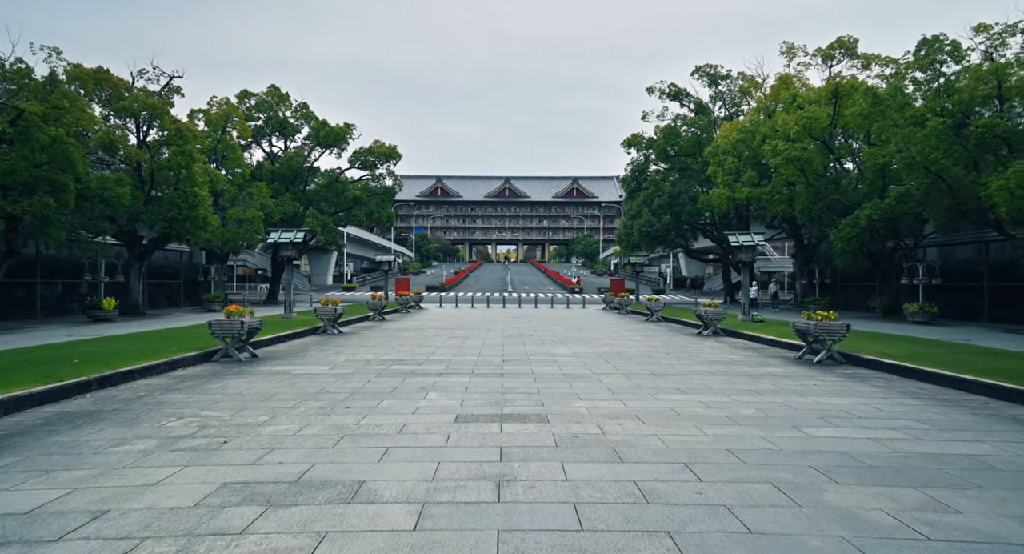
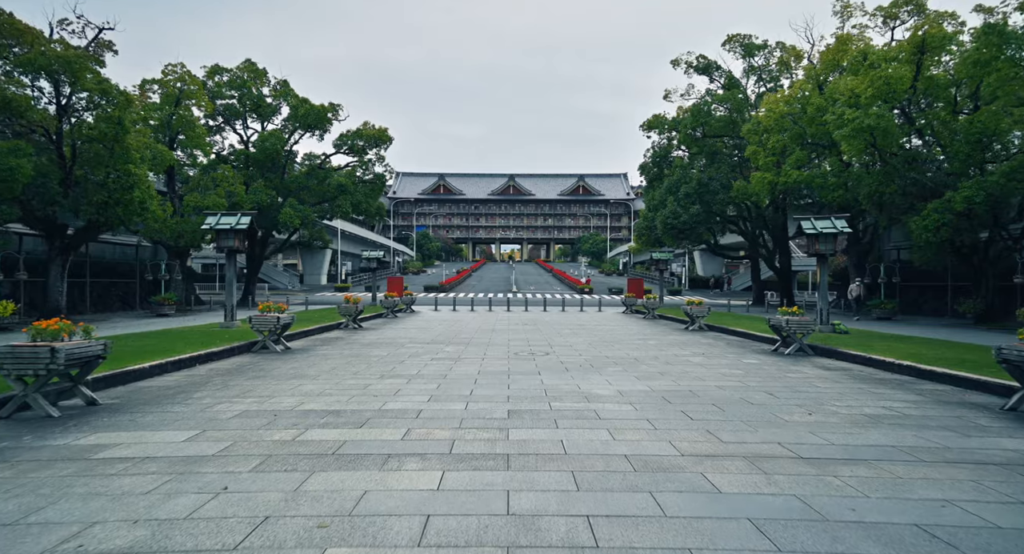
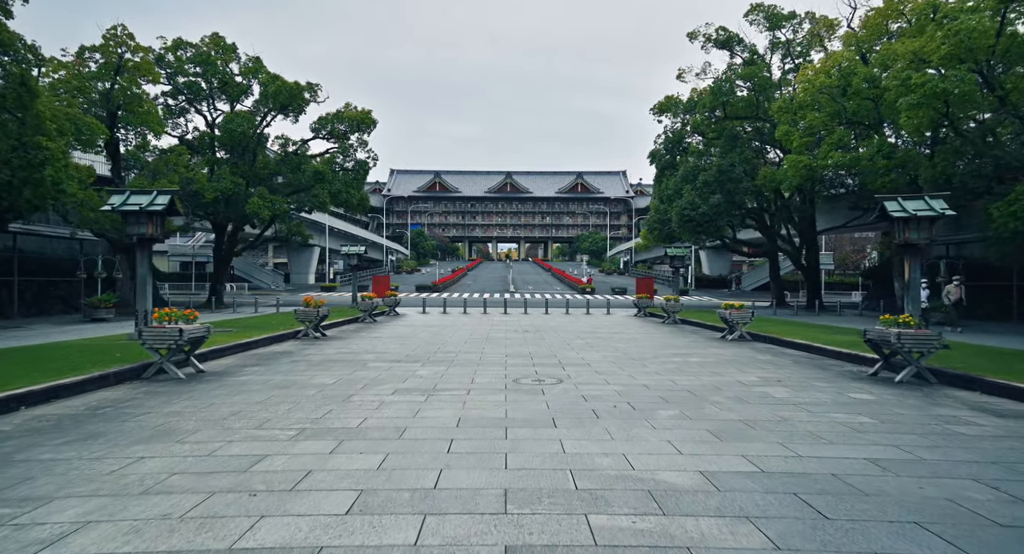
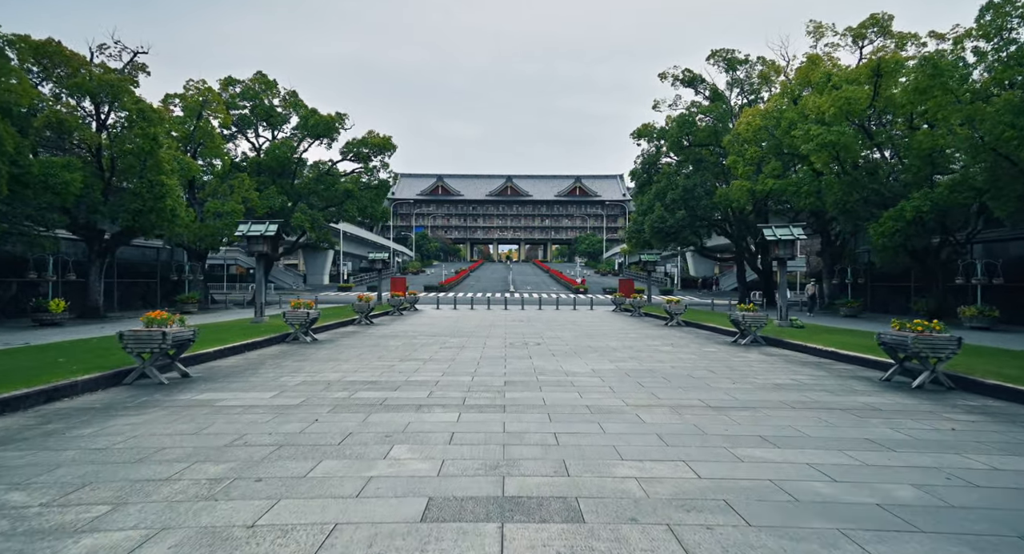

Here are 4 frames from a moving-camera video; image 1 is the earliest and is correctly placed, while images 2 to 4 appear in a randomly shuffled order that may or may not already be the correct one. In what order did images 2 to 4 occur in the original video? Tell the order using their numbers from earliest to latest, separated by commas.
4, 2, 3
